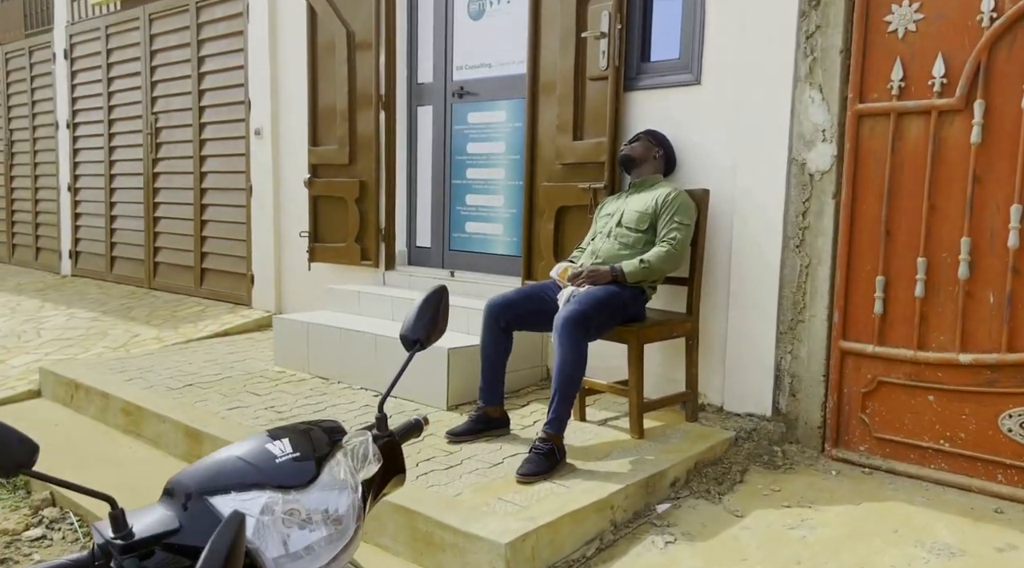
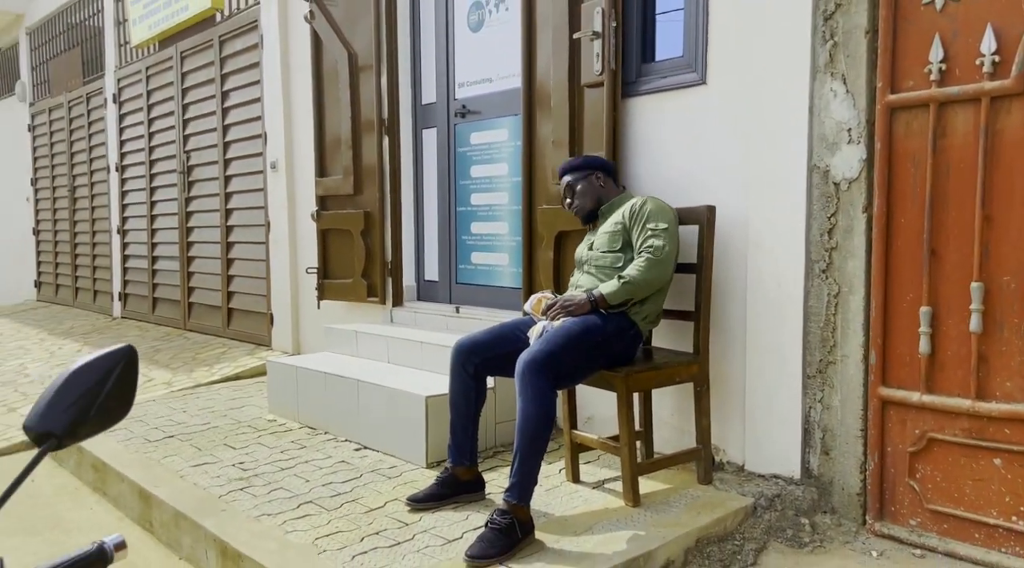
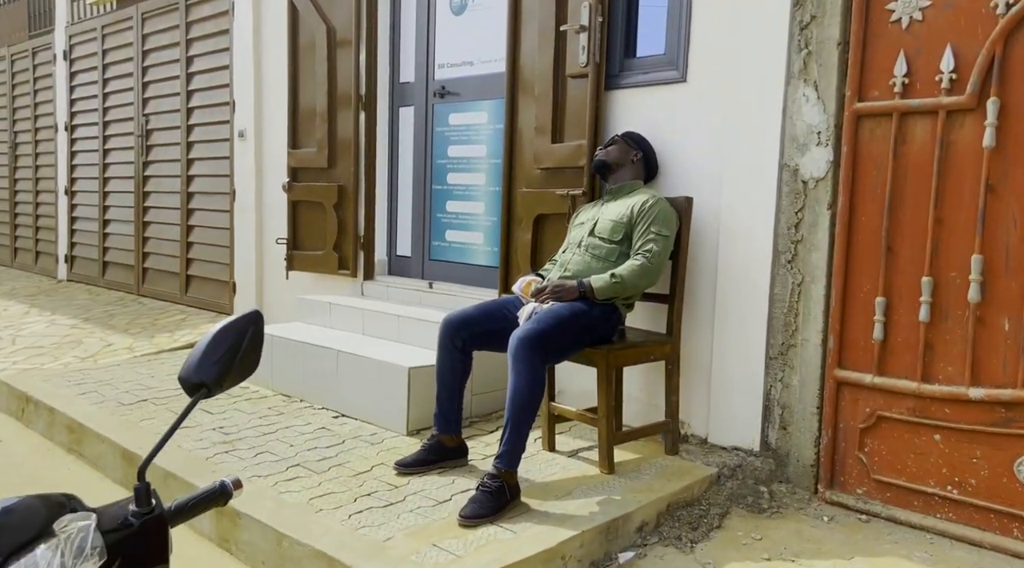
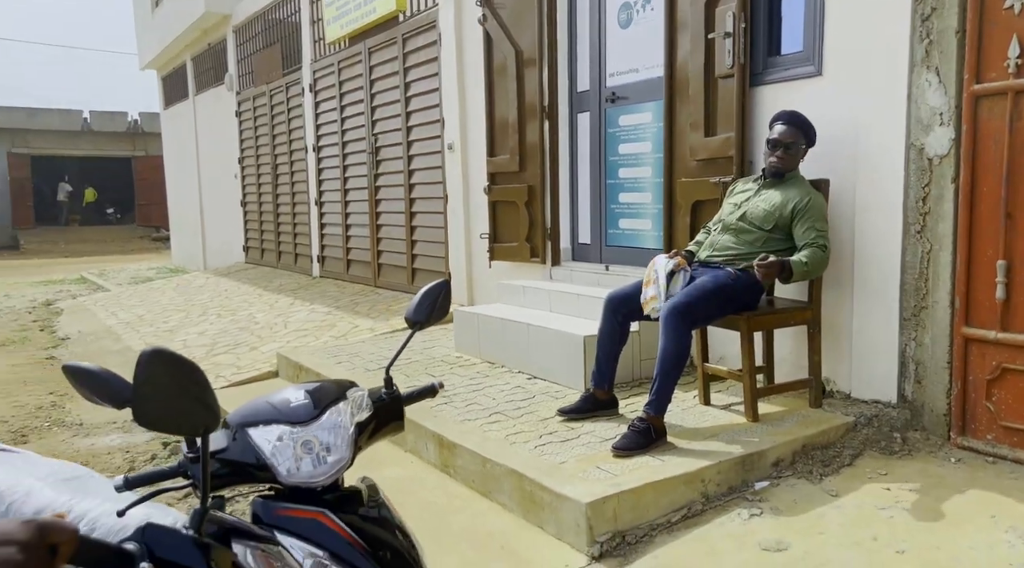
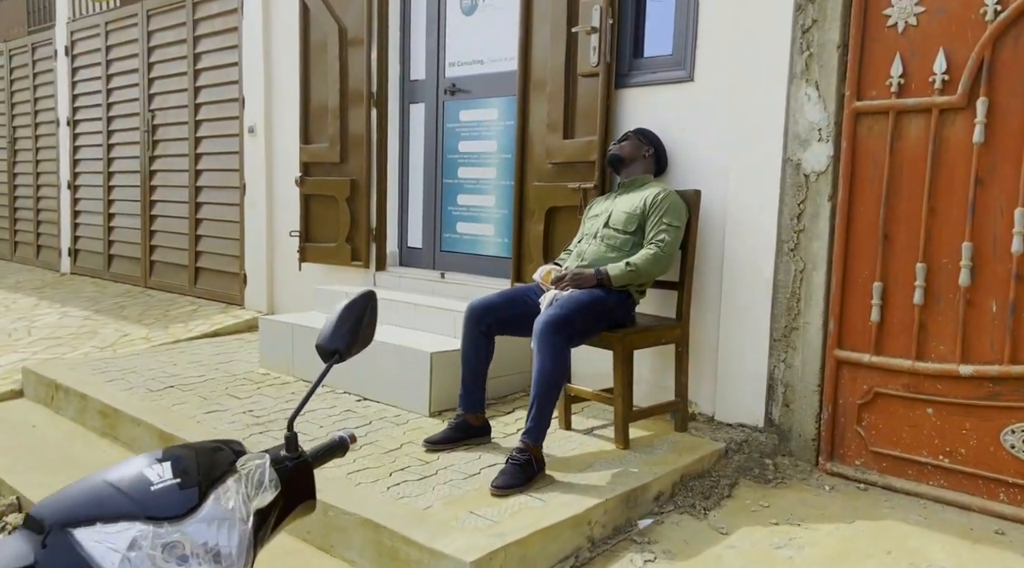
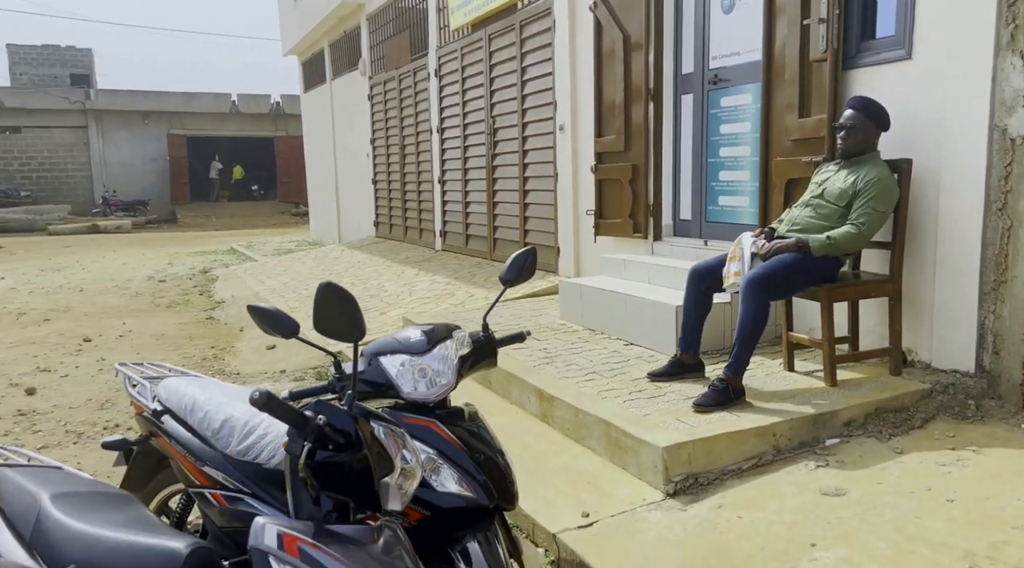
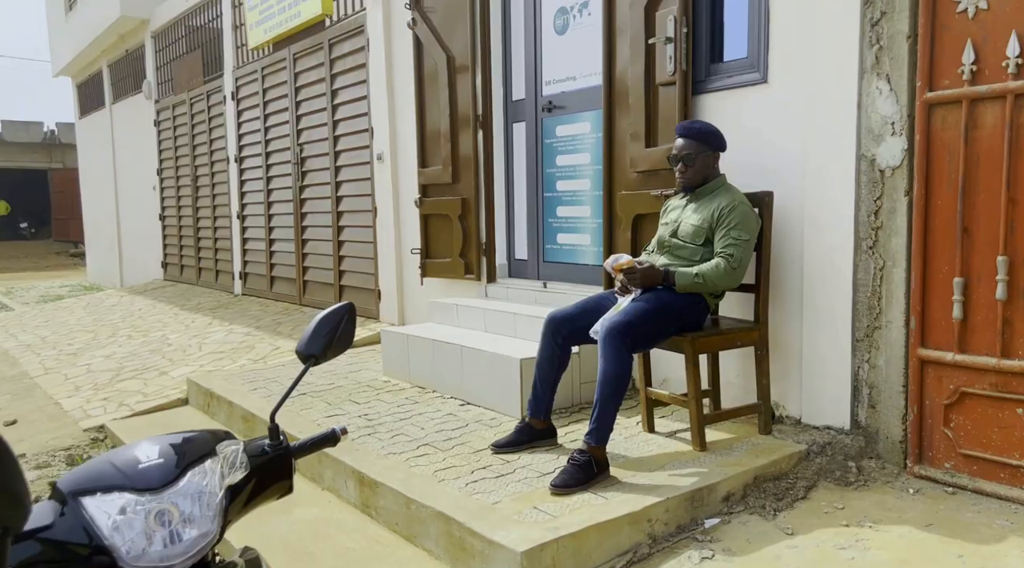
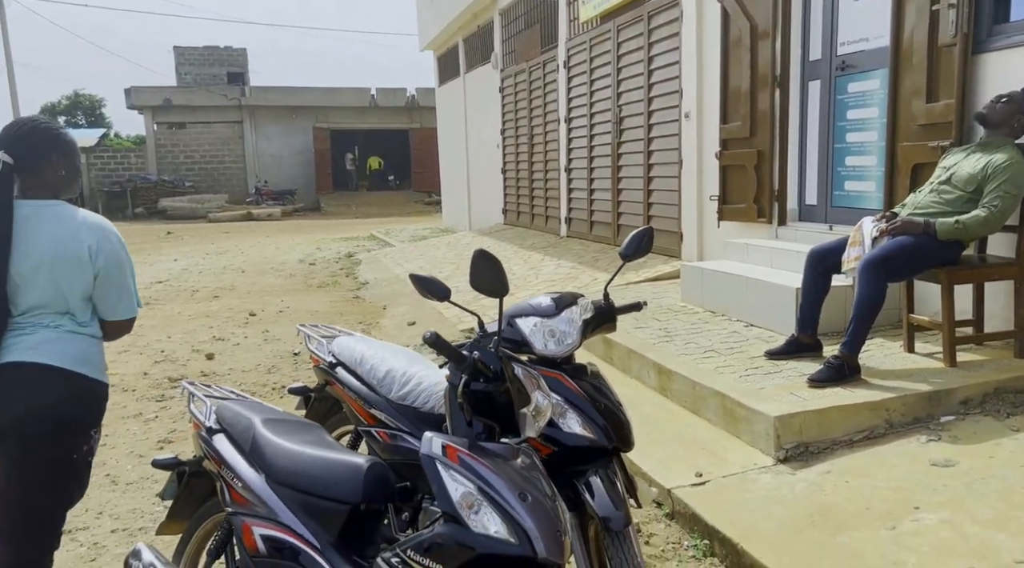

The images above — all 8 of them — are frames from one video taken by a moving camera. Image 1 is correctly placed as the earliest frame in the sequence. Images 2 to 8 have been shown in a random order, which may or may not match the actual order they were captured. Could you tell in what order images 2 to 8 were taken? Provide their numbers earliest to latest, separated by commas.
5, 3, 2, 7, 4, 6, 8
